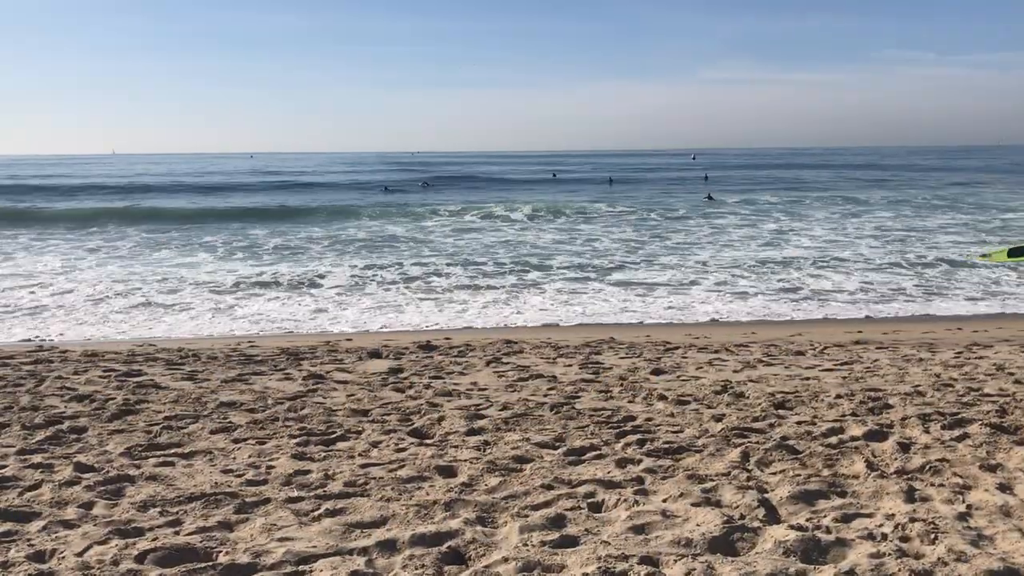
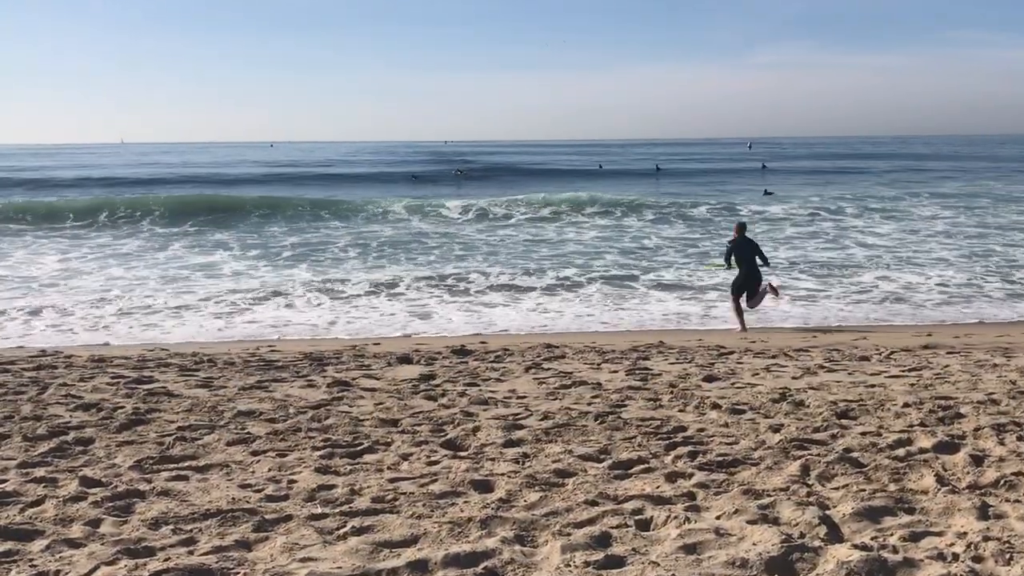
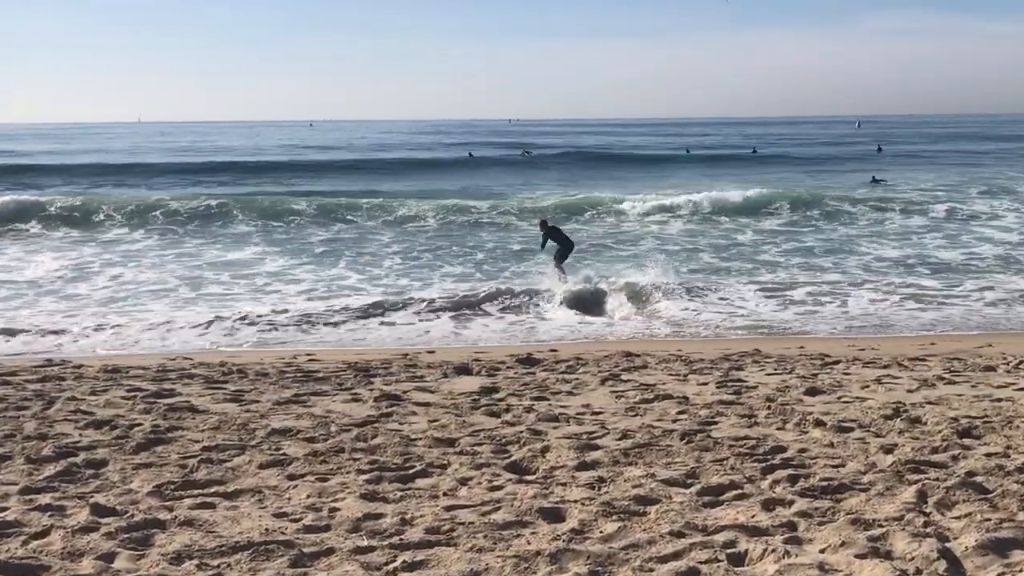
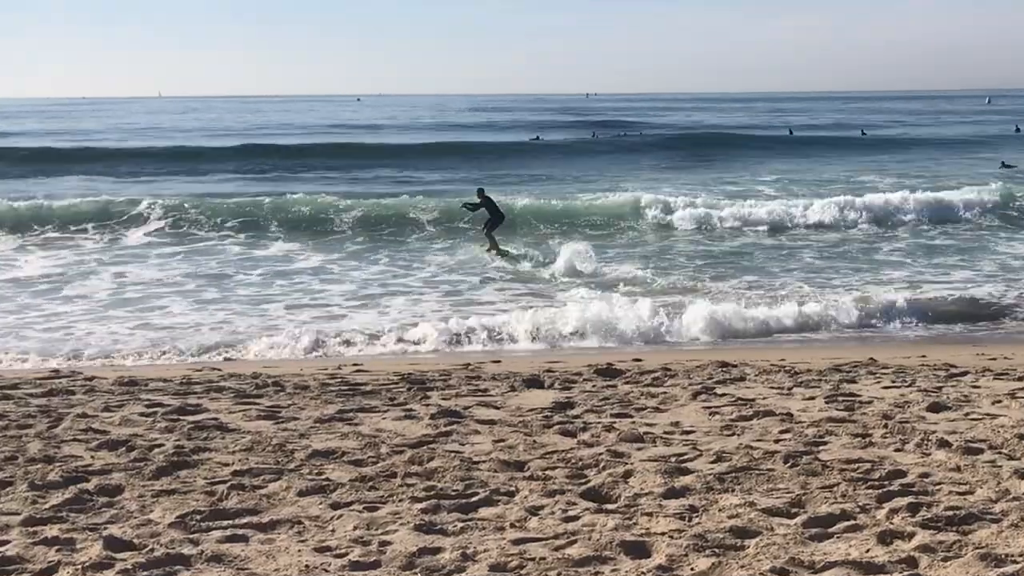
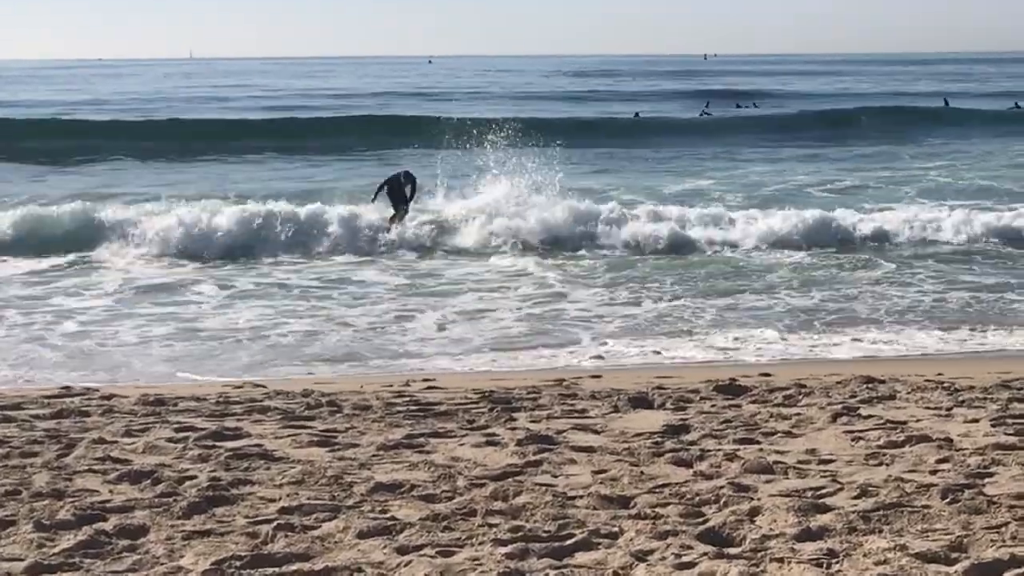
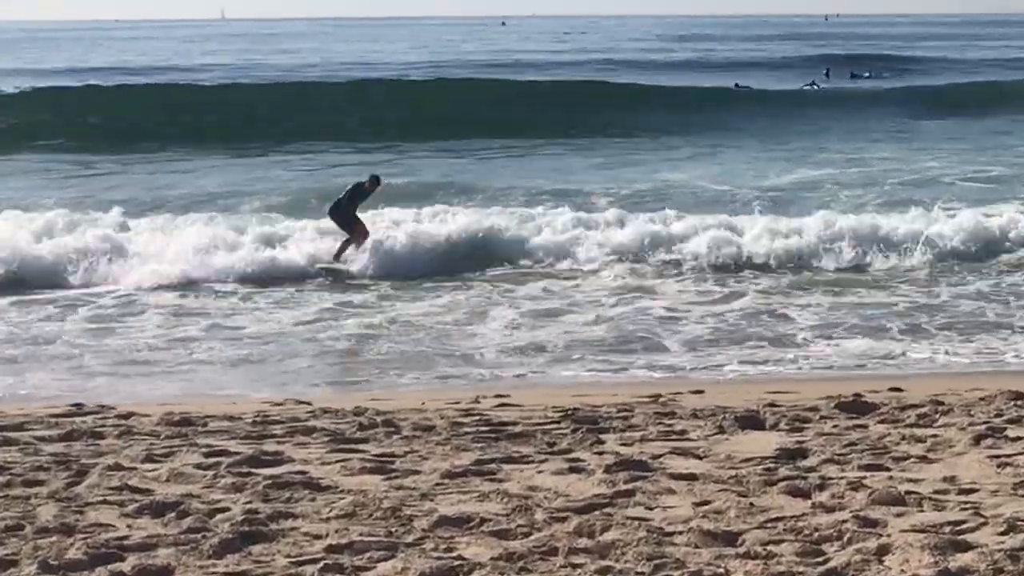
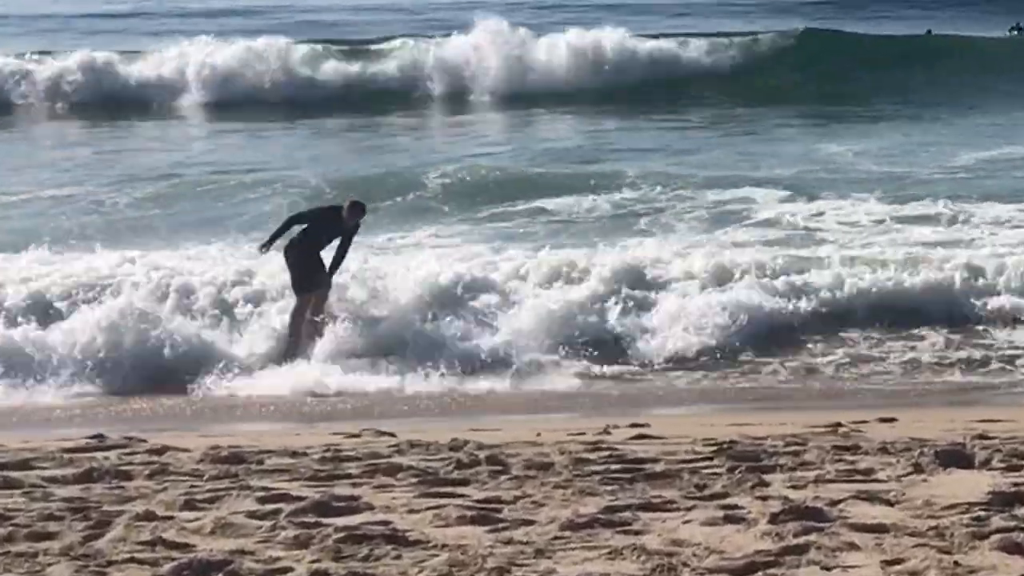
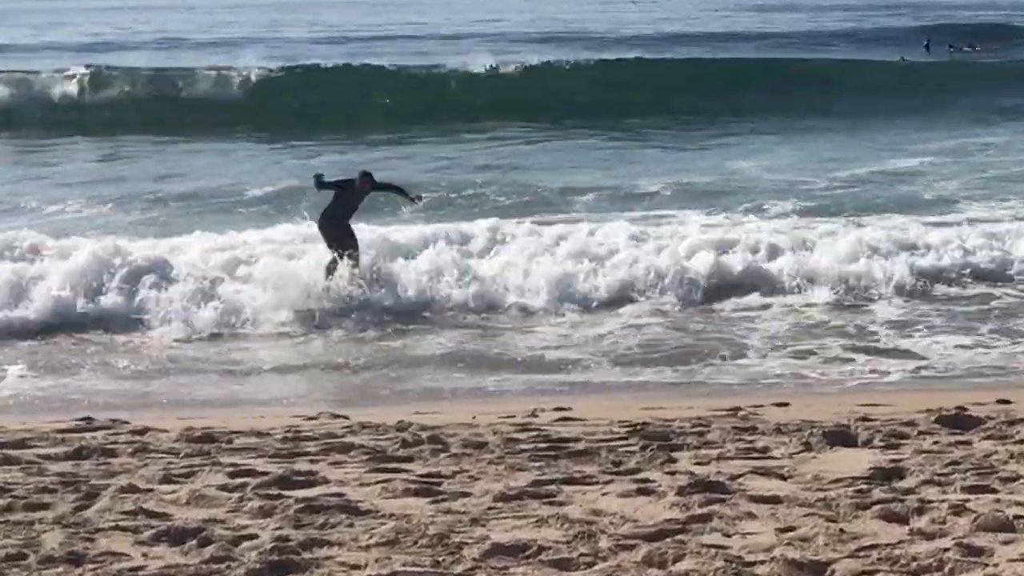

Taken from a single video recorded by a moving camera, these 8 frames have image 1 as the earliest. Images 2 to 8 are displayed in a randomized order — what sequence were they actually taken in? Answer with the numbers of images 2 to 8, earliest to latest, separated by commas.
2, 3, 4, 5, 6, 8, 7
